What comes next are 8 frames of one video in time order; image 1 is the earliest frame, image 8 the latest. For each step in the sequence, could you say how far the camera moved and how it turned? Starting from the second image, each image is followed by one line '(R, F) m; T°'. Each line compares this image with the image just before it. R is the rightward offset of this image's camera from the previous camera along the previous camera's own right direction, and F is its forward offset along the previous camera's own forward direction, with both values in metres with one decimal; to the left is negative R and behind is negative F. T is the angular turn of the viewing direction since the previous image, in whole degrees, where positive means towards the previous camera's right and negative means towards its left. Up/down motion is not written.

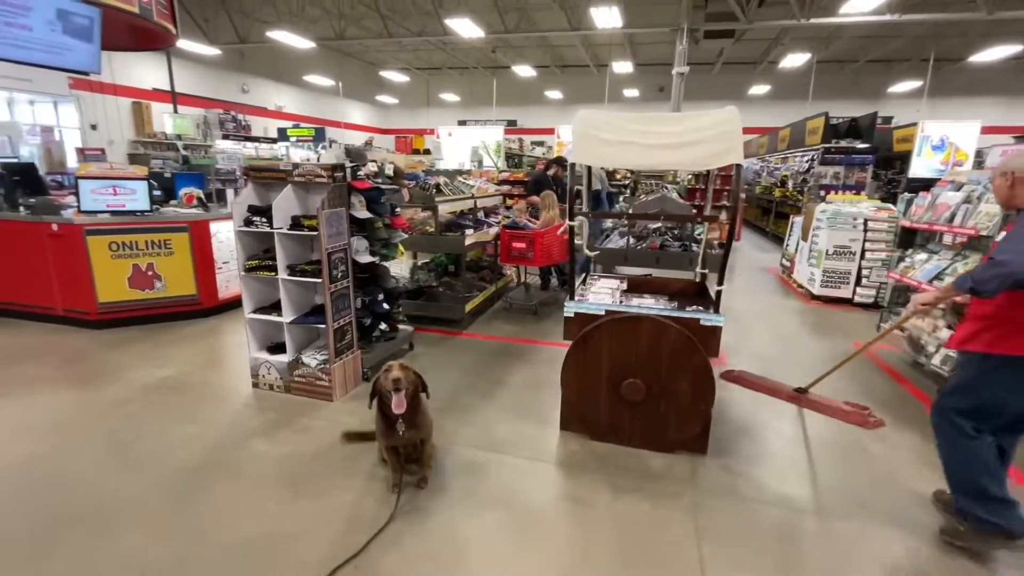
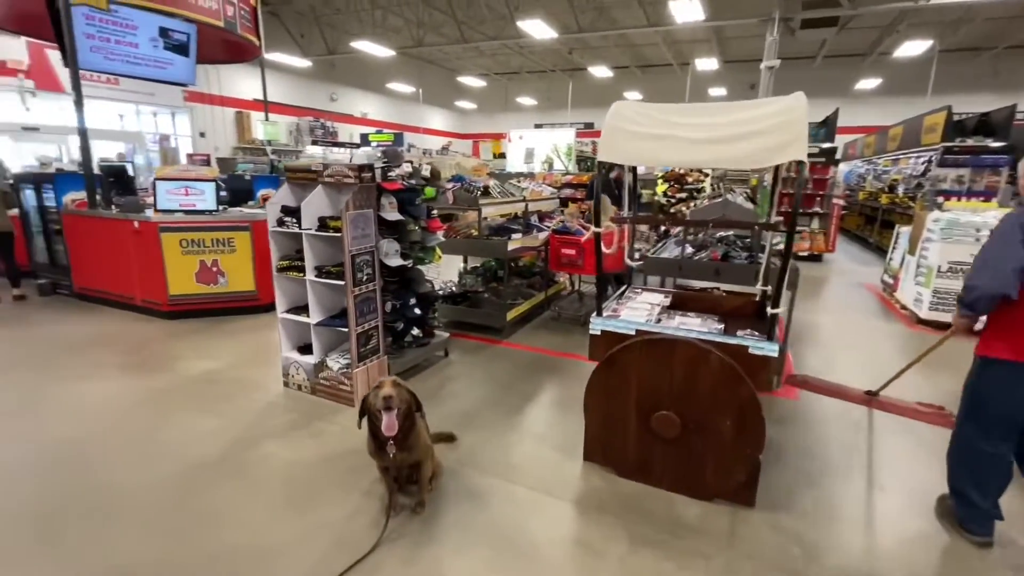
(+0.3, +0.3) m; -9°
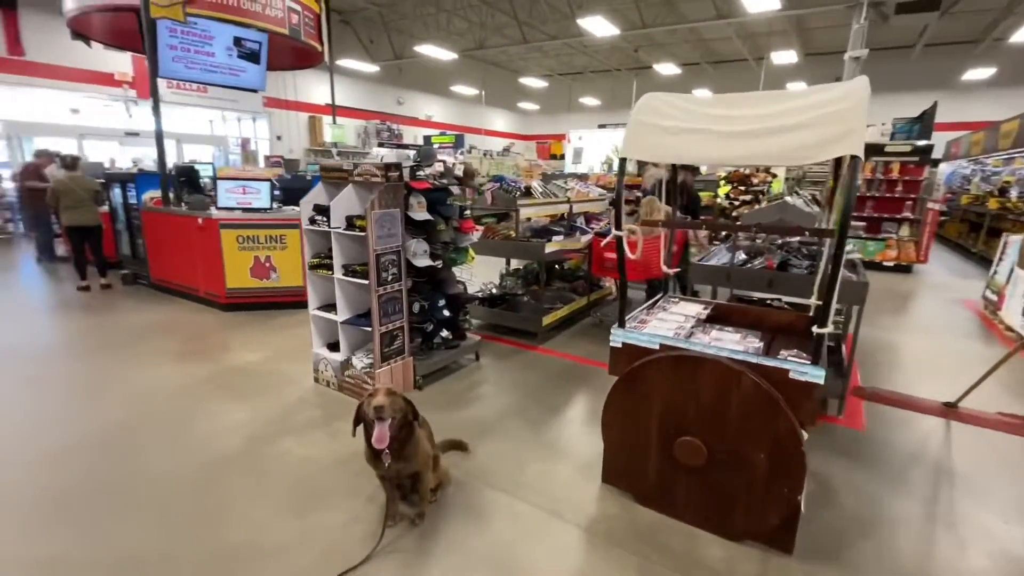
(+0.2, +0.2) m; -7°
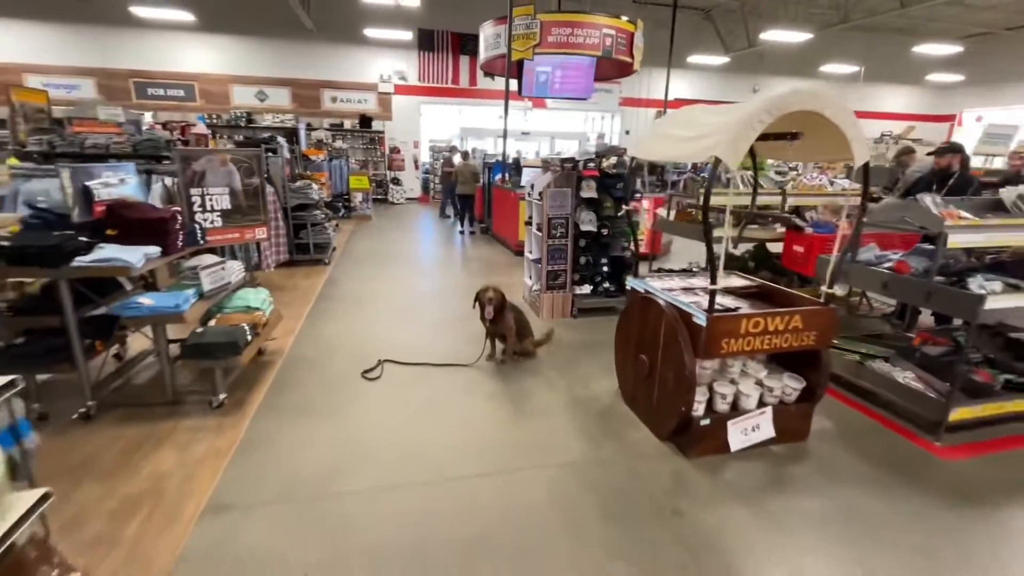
(+2.0, -0.7) m; -41°
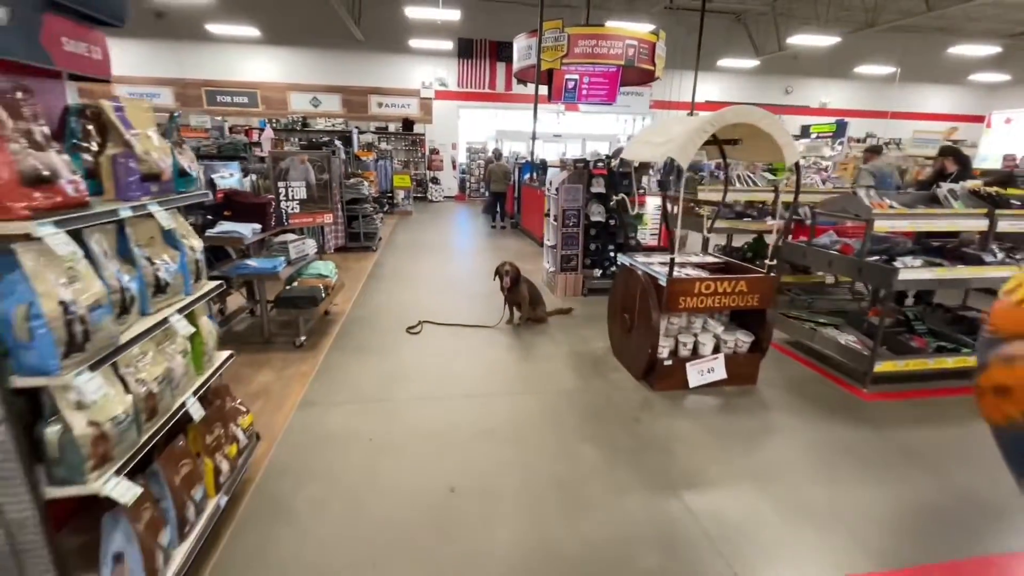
(+0.2, -0.8) m; -4°
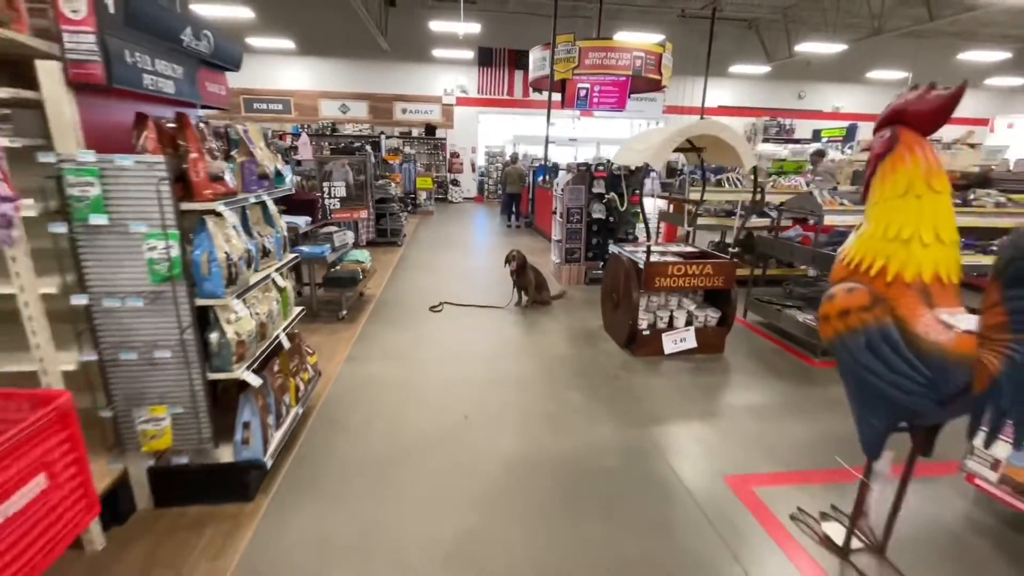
(+0.1, -0.7) m; -2°
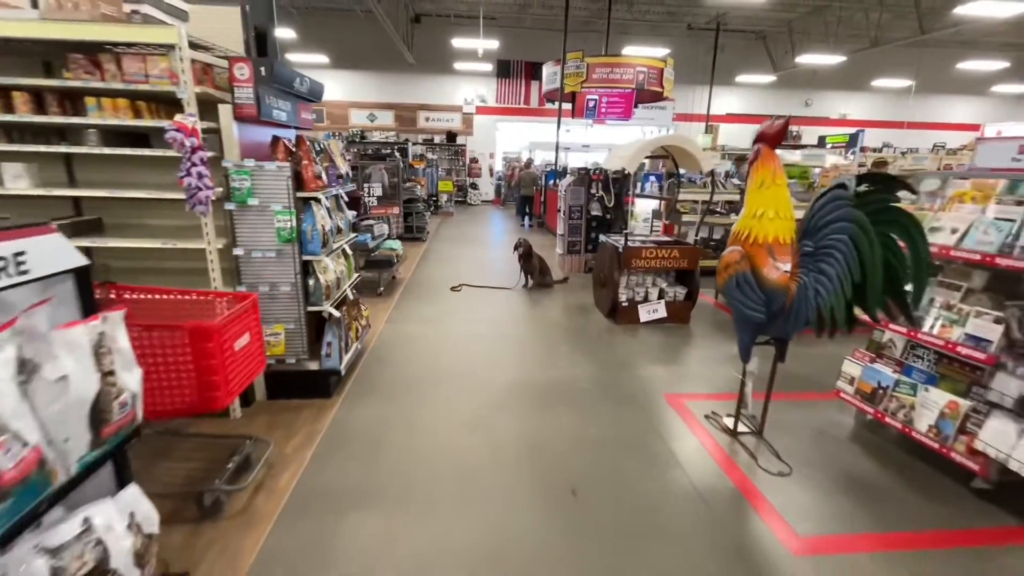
(+0.1, -1.0) m; -2°
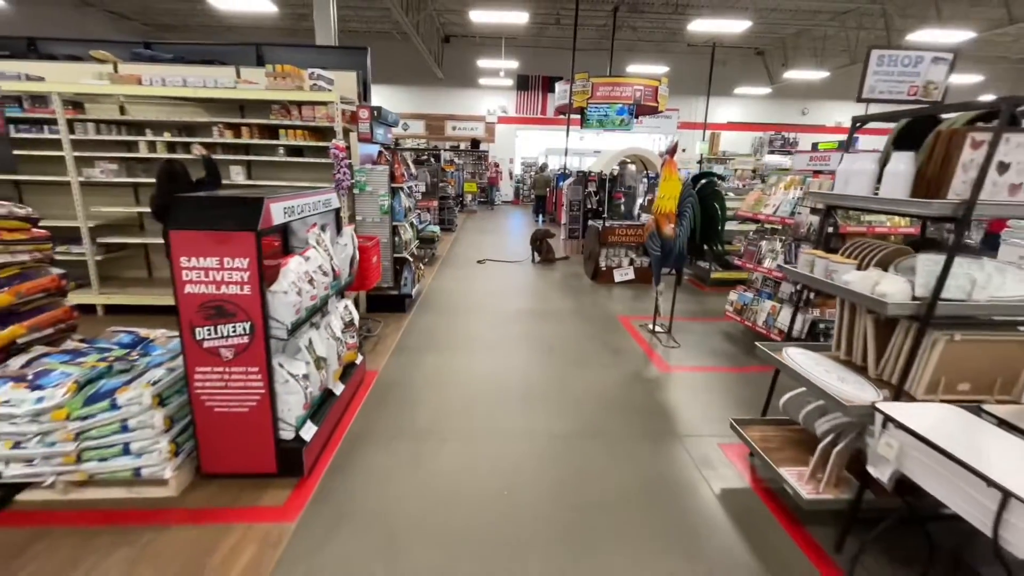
(+0.1, -2.0) m; -2°
